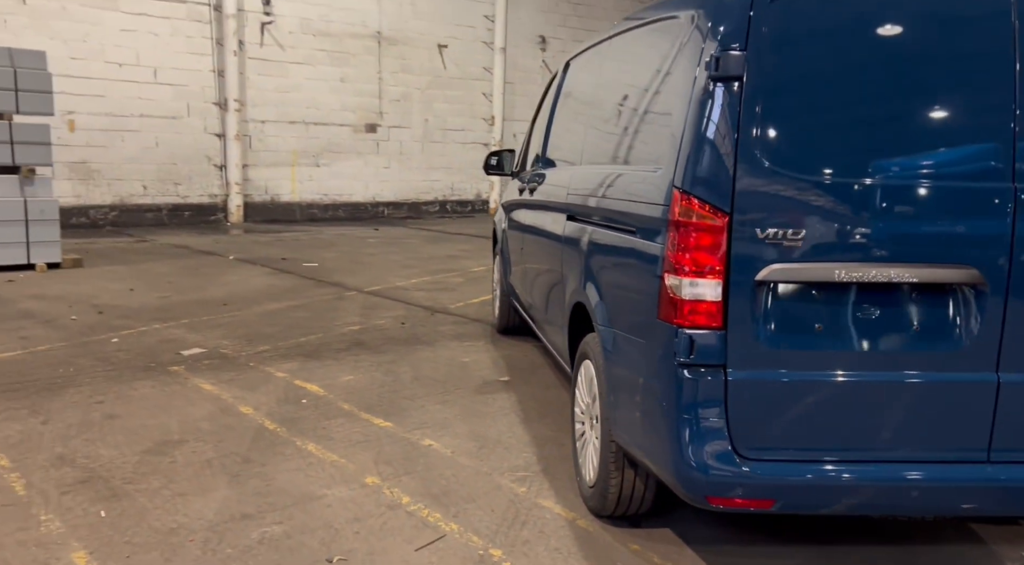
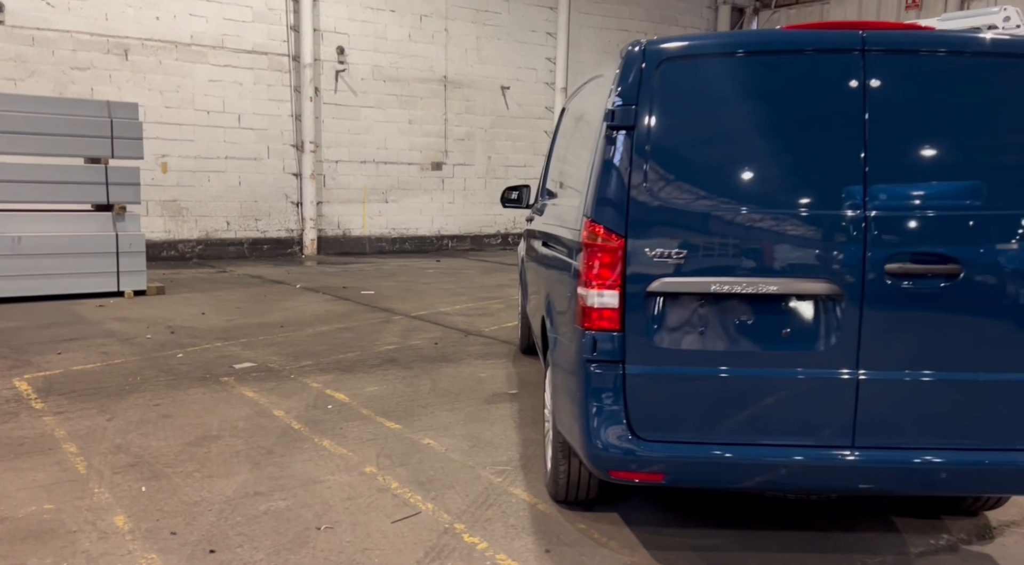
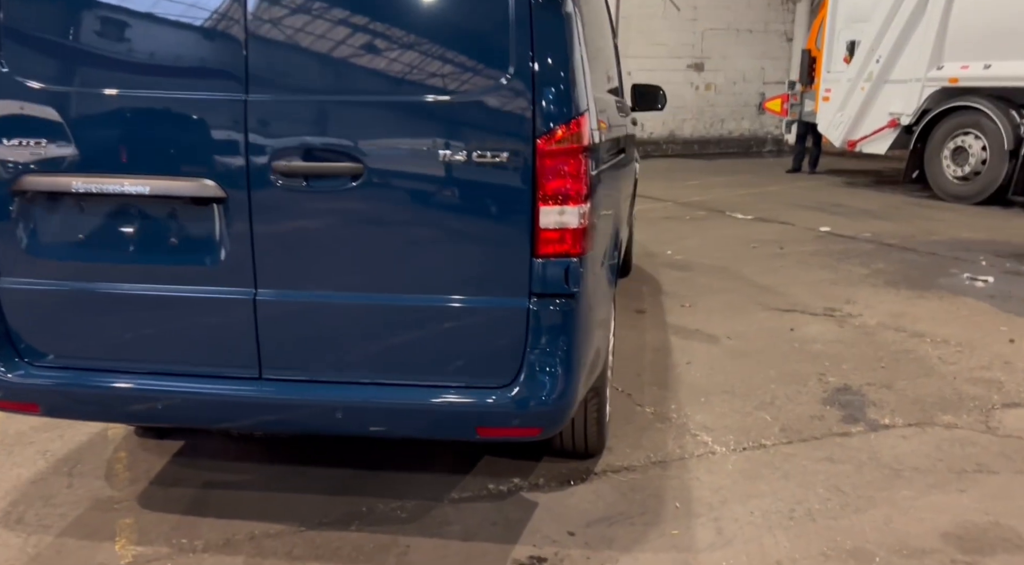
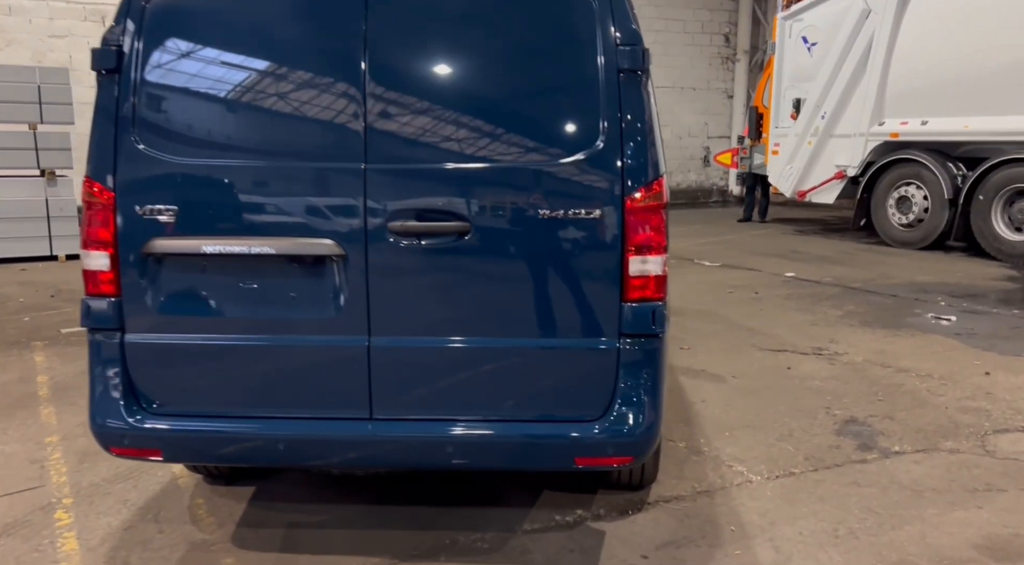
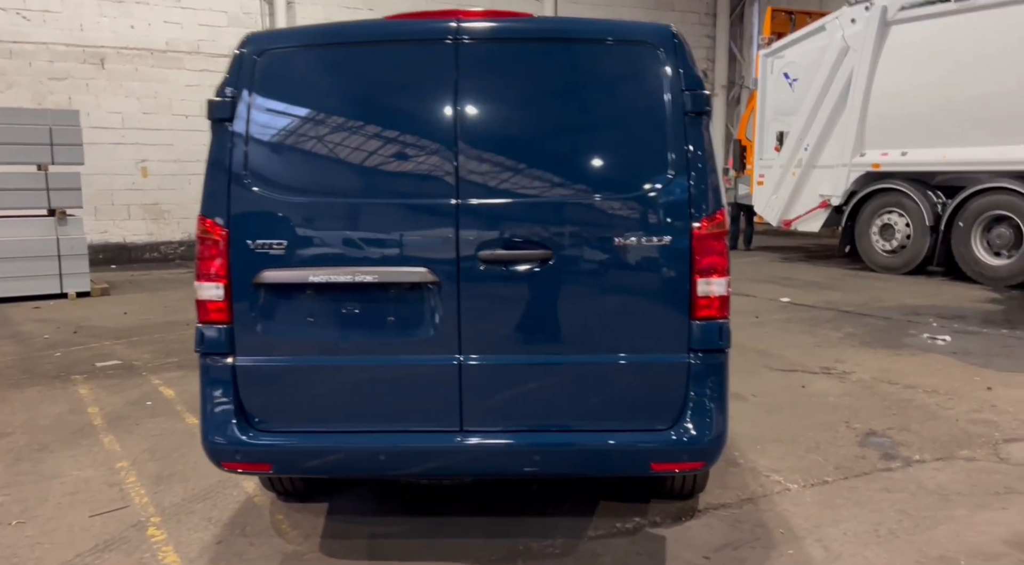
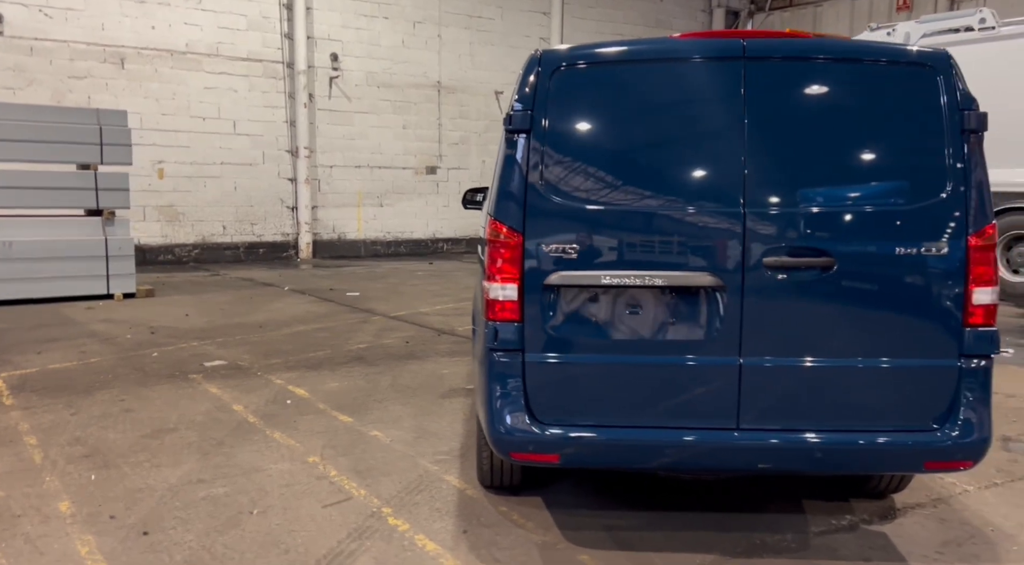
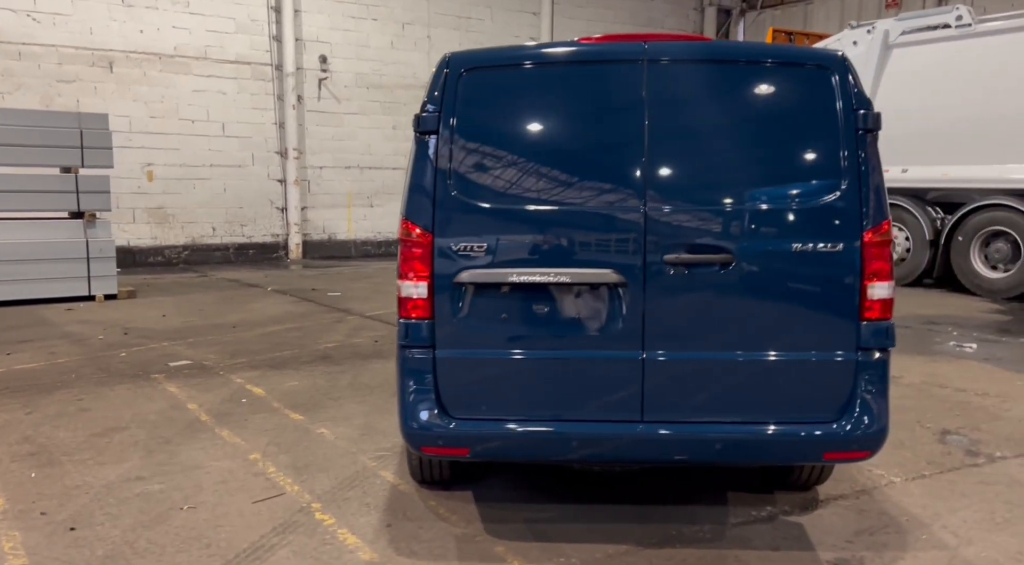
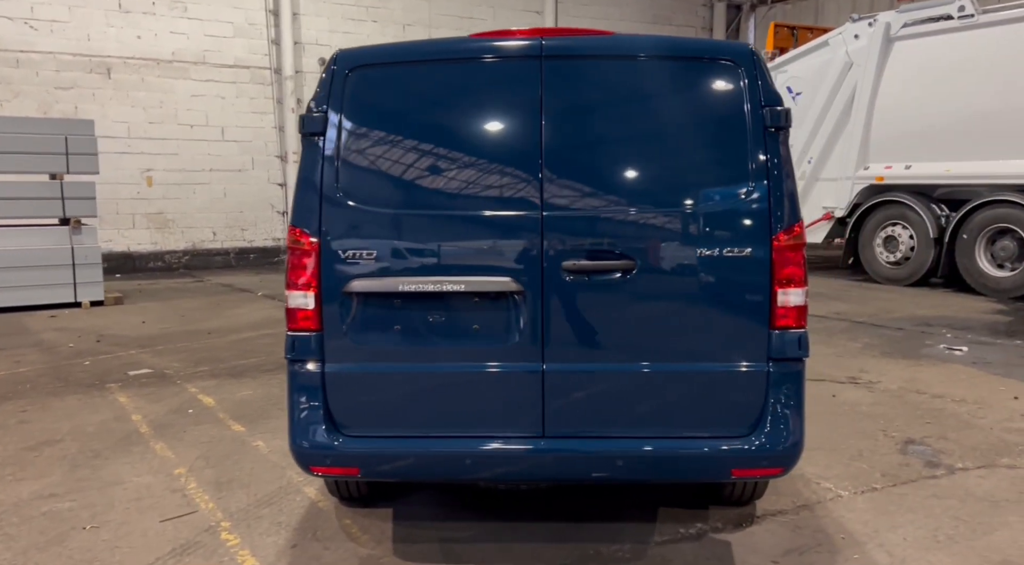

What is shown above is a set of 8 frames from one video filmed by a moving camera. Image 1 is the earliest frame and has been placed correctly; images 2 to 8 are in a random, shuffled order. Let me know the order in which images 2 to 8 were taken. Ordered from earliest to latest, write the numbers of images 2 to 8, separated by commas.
2, 6, 7, 8, 5, 4, 3
